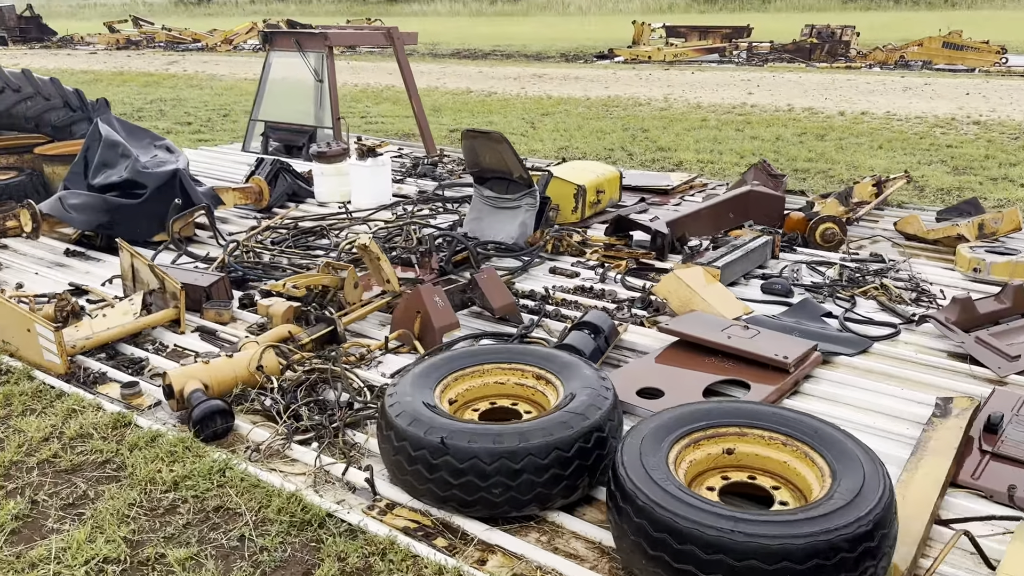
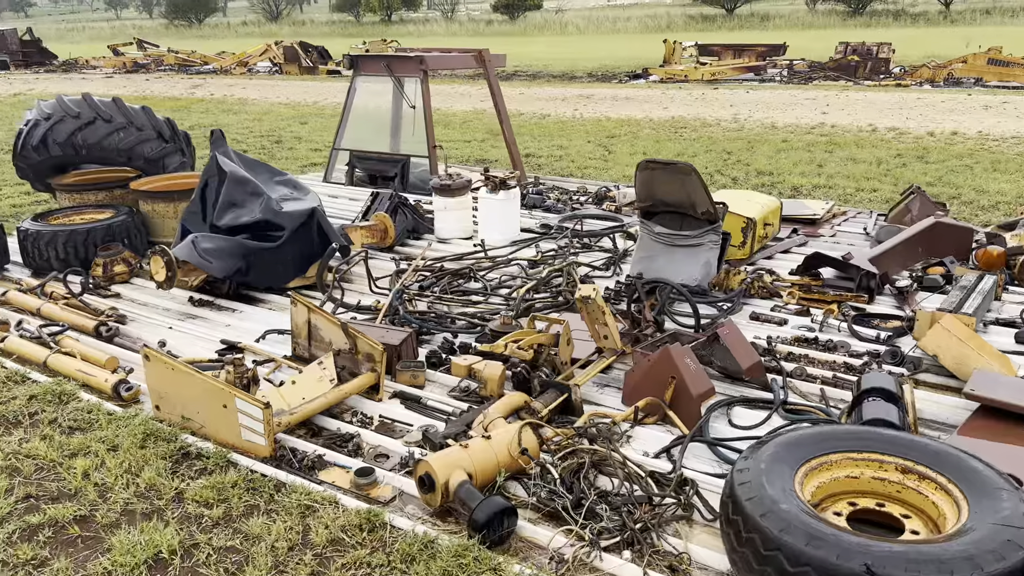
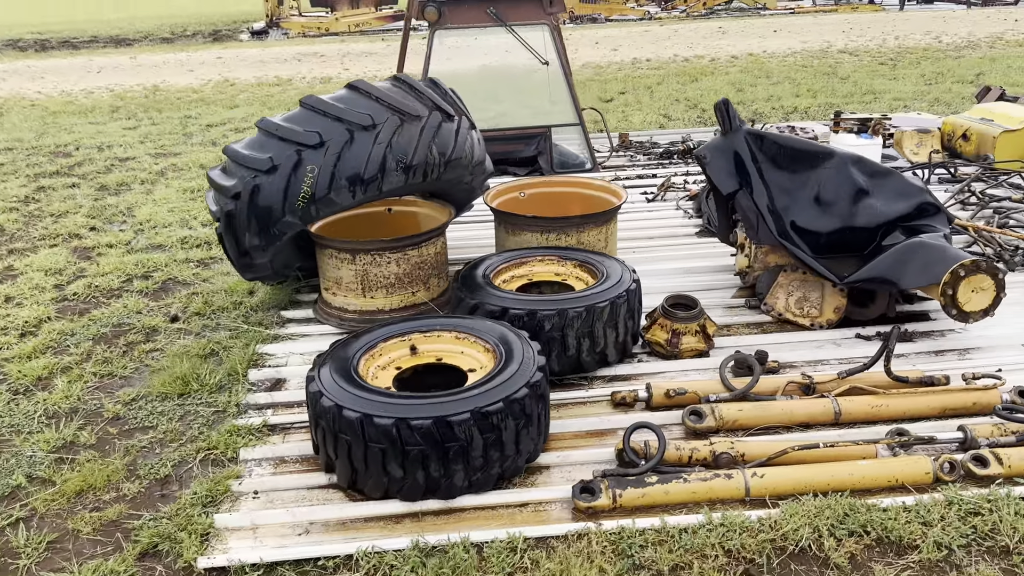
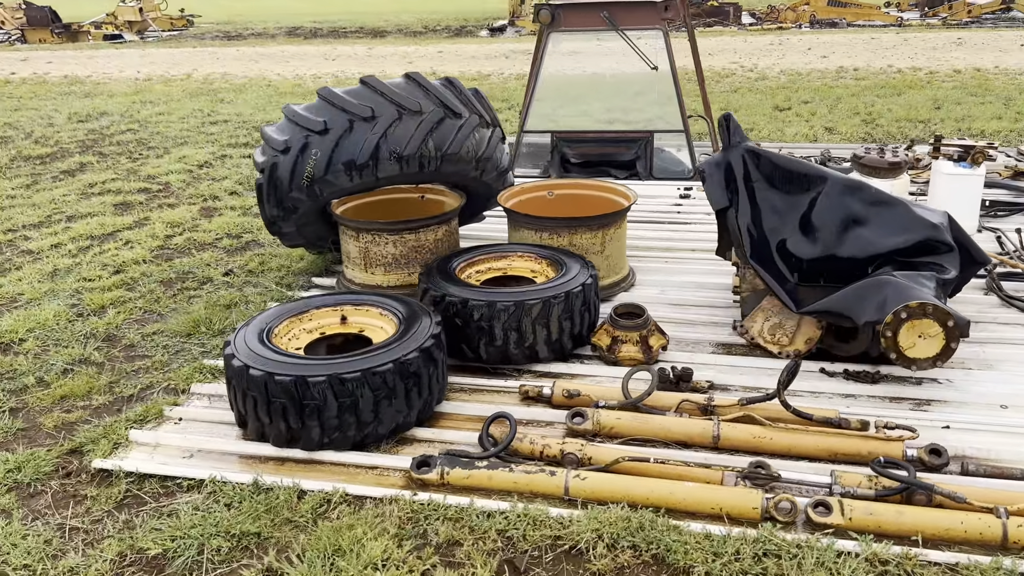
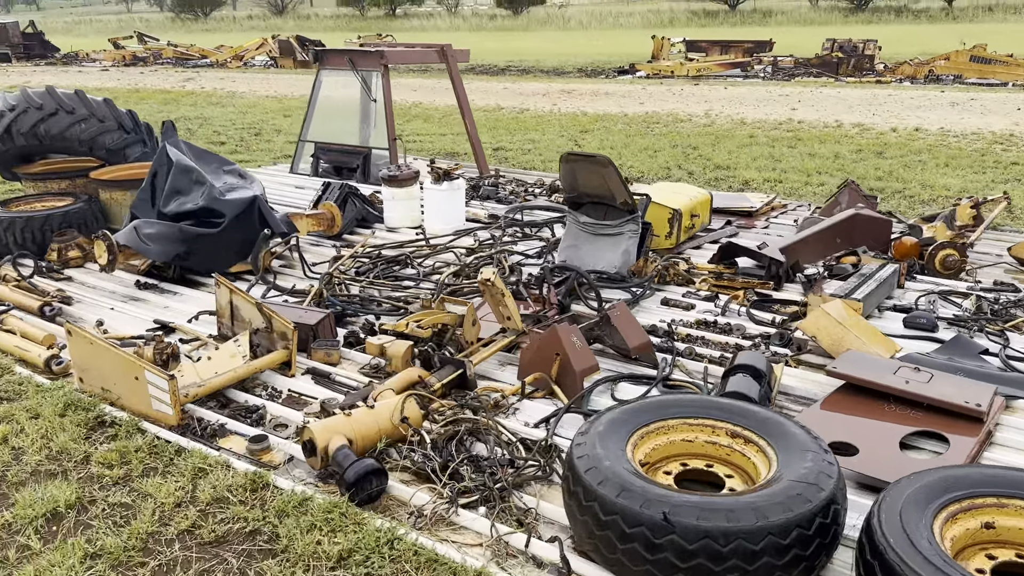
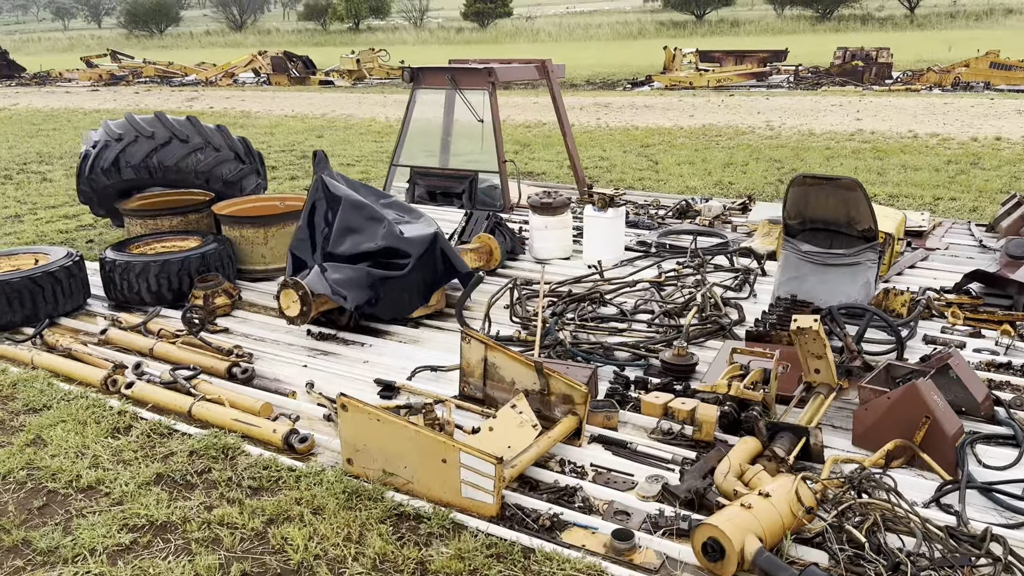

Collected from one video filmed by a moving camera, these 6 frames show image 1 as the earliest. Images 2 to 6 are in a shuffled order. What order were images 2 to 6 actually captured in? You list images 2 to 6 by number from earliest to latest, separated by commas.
5, 2, 6, 4, 3
